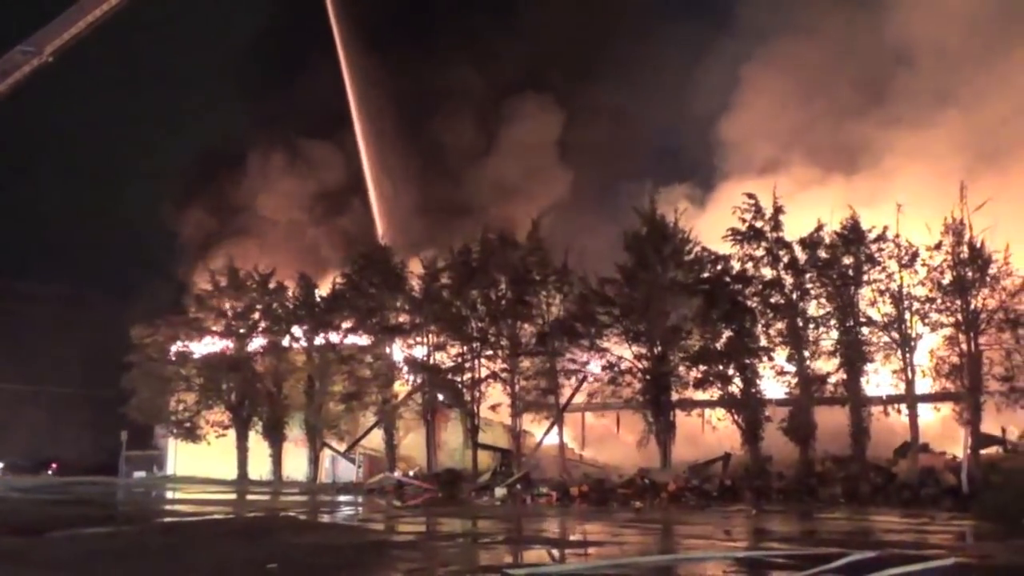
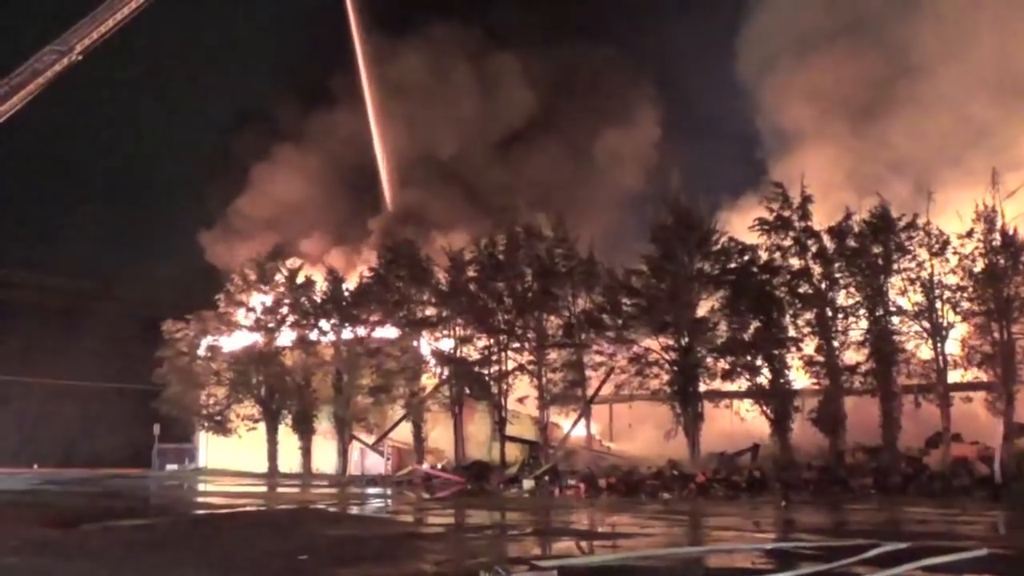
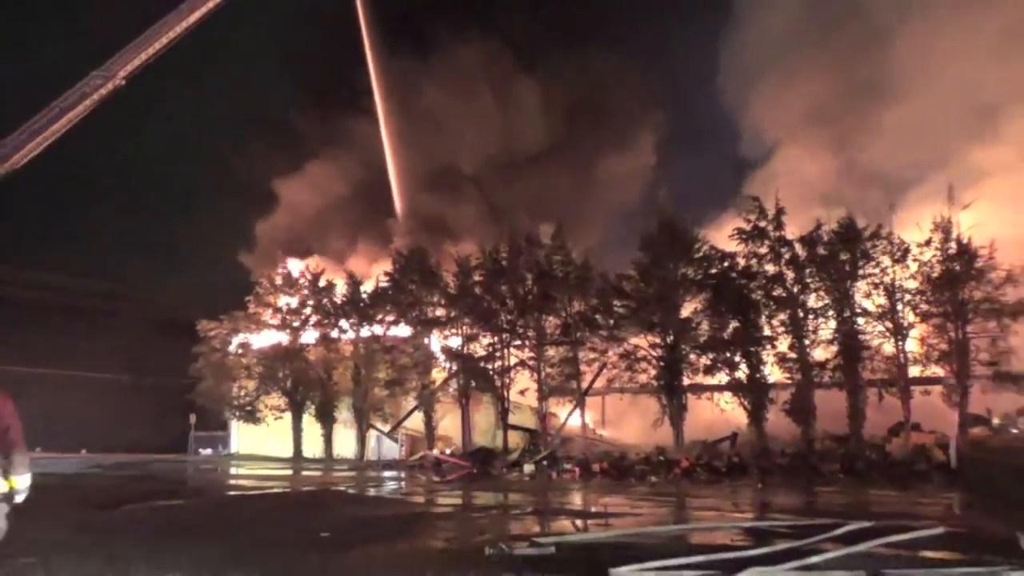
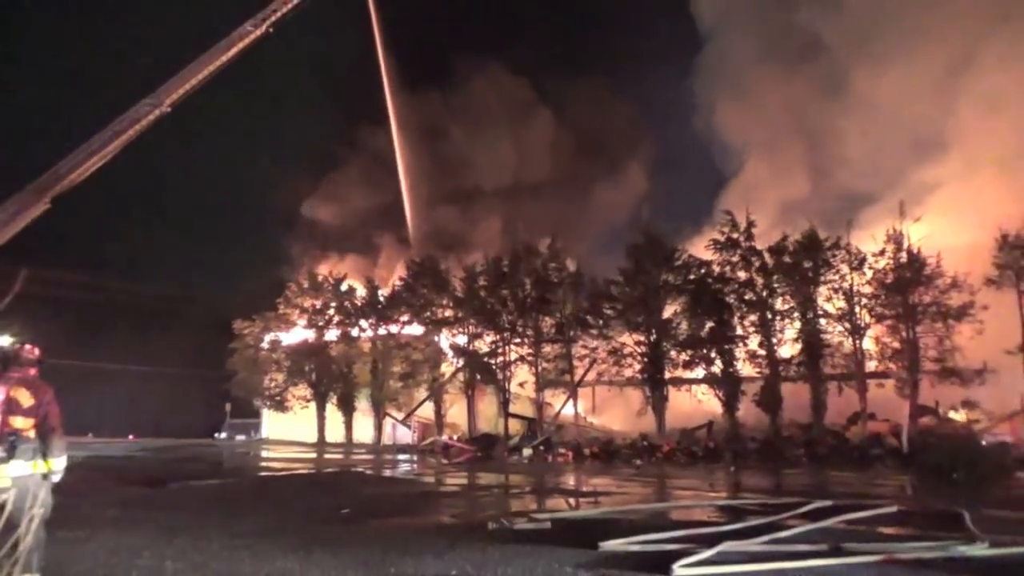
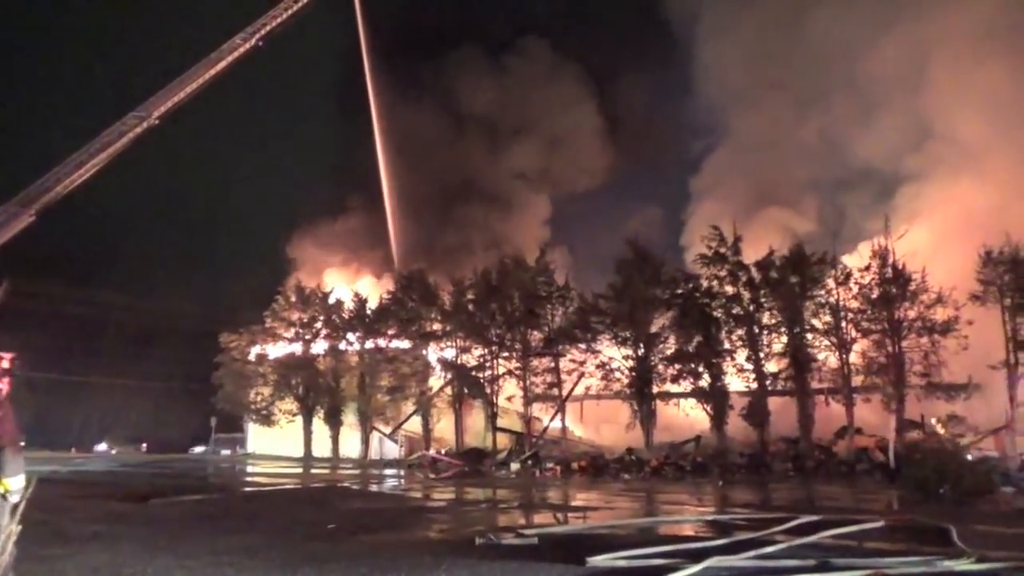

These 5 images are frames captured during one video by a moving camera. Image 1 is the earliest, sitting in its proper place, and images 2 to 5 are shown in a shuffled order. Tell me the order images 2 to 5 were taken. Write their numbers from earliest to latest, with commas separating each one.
2, 3, 4, 5
